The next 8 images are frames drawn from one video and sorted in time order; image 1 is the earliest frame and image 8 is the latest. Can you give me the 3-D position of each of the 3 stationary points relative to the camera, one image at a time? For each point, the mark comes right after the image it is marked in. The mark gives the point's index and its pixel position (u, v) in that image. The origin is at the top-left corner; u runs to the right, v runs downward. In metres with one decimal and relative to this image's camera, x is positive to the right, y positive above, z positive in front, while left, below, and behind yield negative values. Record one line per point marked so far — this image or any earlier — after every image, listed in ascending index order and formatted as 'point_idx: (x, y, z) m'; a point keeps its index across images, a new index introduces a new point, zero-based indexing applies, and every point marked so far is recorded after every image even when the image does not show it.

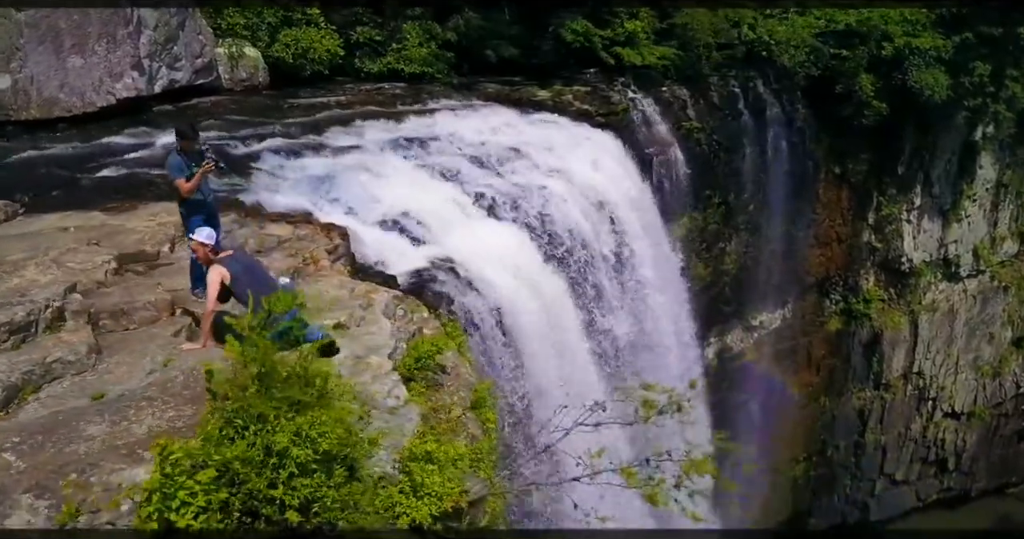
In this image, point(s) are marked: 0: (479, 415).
0: (-0.2, -0.8, +5.5) m
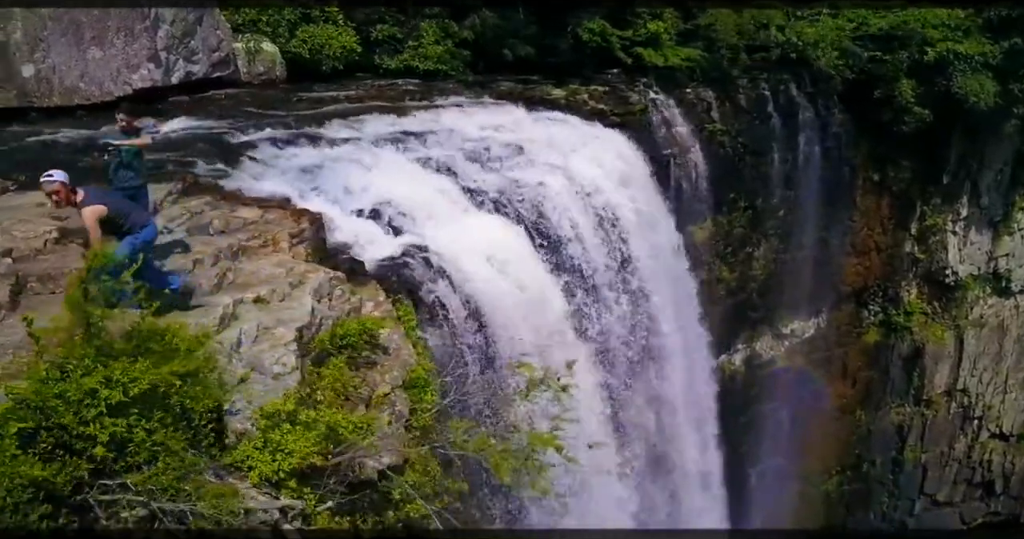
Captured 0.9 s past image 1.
0: (-0.6, -0.7, +5.7) m
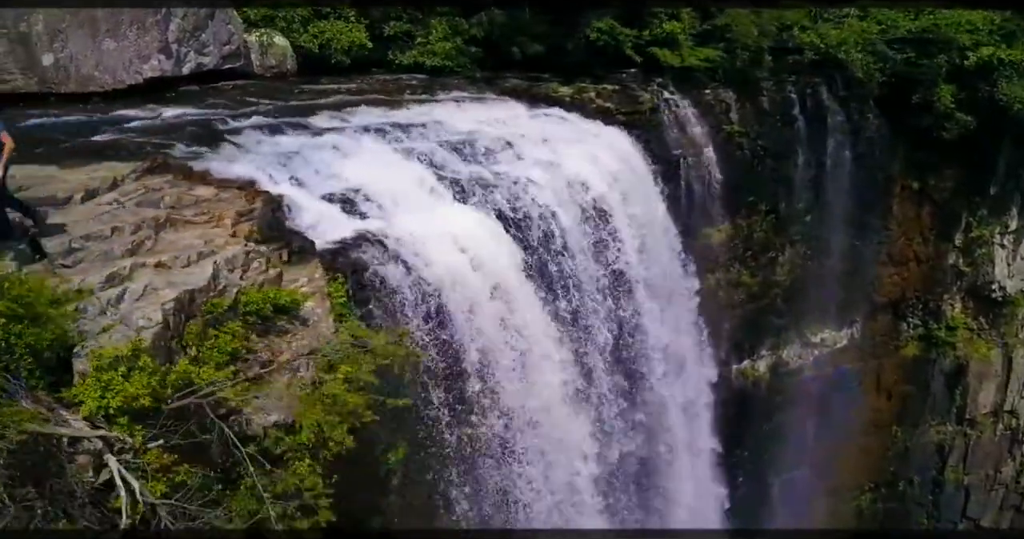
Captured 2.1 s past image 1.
0: (-1.2, -0.6, +6.1) m
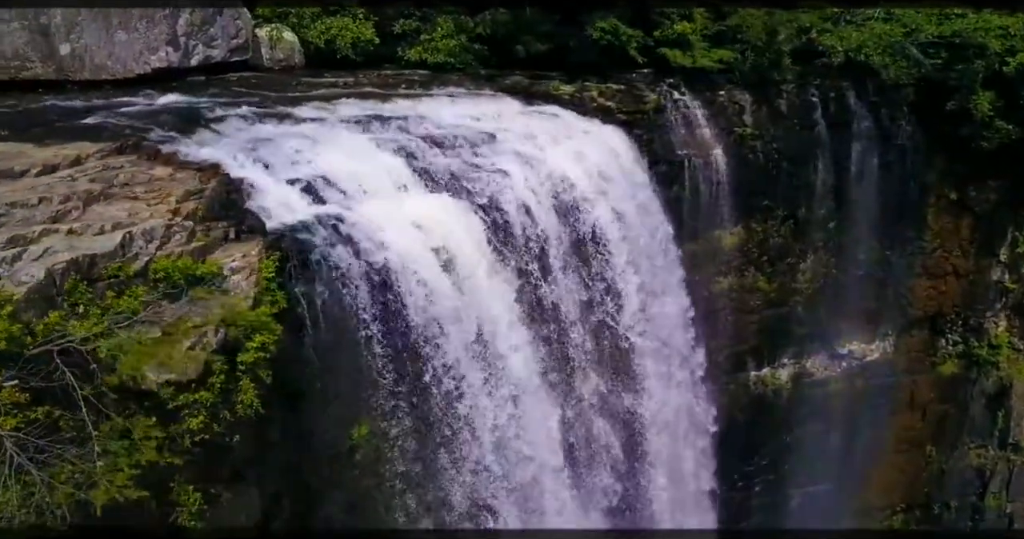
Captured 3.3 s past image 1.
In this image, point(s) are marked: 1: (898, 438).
0: (-1.8, -0.4, +6.4) m
1: (+5.6, -2.5, +14.4) m
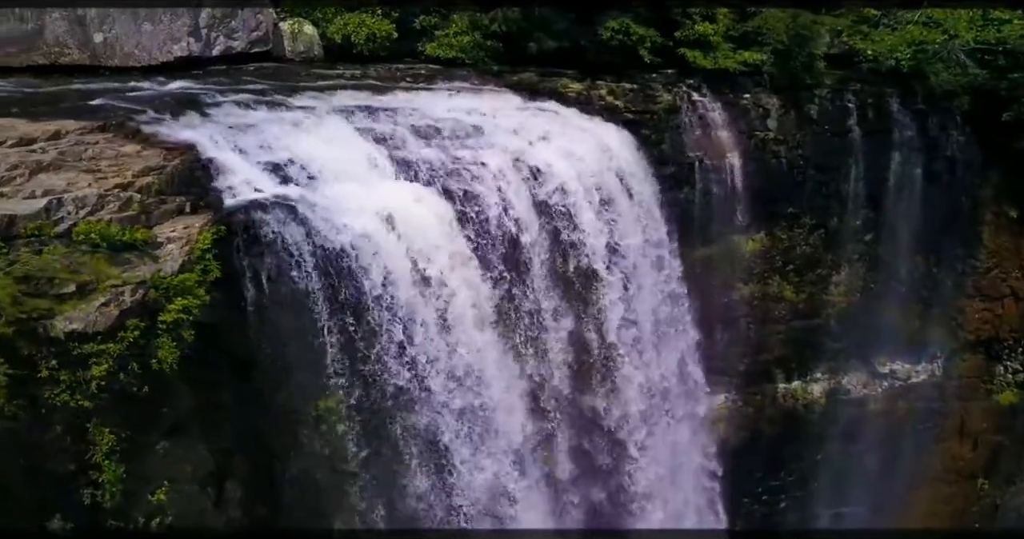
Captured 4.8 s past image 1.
0: (-2.6, -0.2, +7.0) m
1: (+6.0, -2.7, +13.7) m
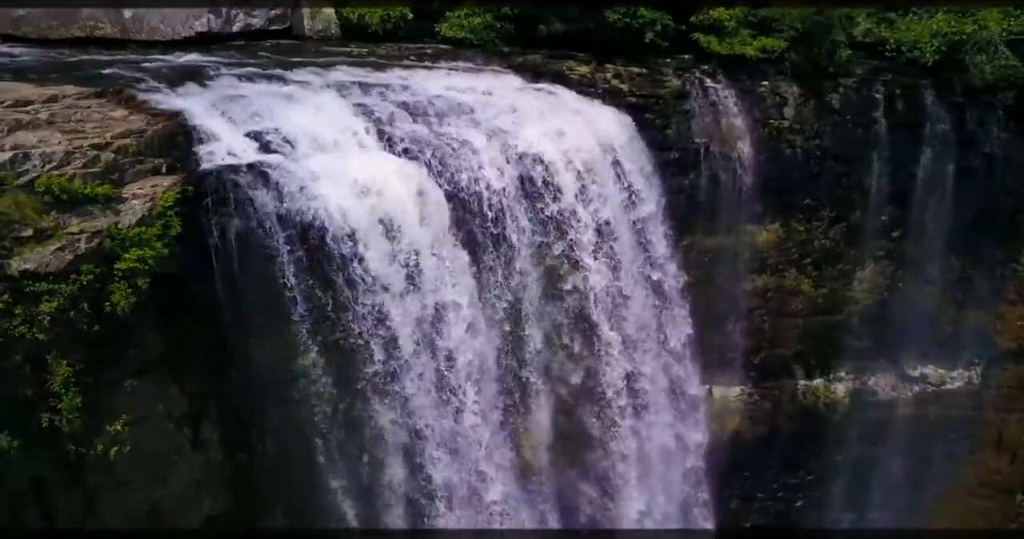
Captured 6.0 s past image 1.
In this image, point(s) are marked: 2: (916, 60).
0: (-3.2, +0.2, +7.7) m
1: (+6.1, -2.8, +13.0) m
2: (+5.0, +2.6, +12.2) m
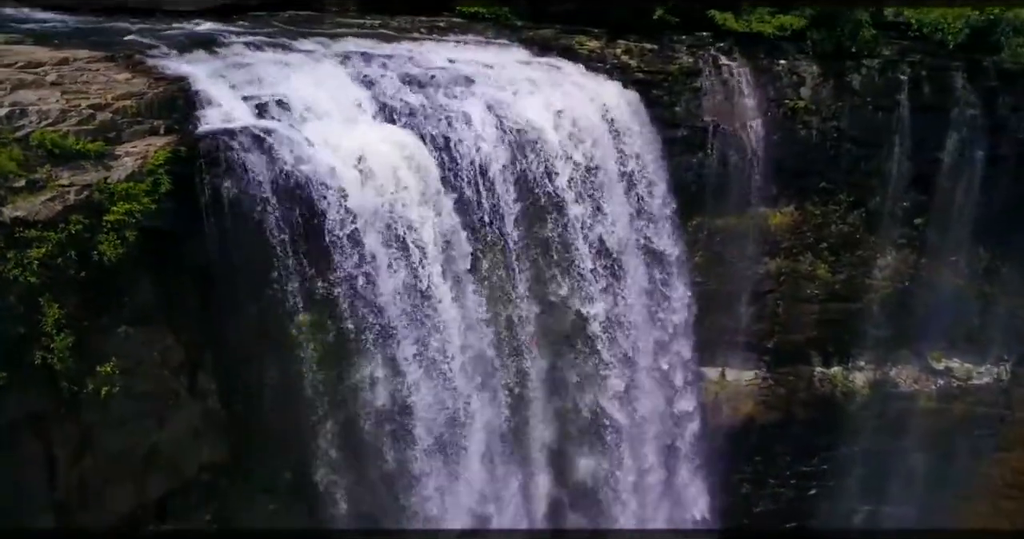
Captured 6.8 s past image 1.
0: (-3.5, +0.6, +8.2) m
1: (+6.2, -2.7, +12.6) m
2: (+5.2, +2.7, +11.8) m
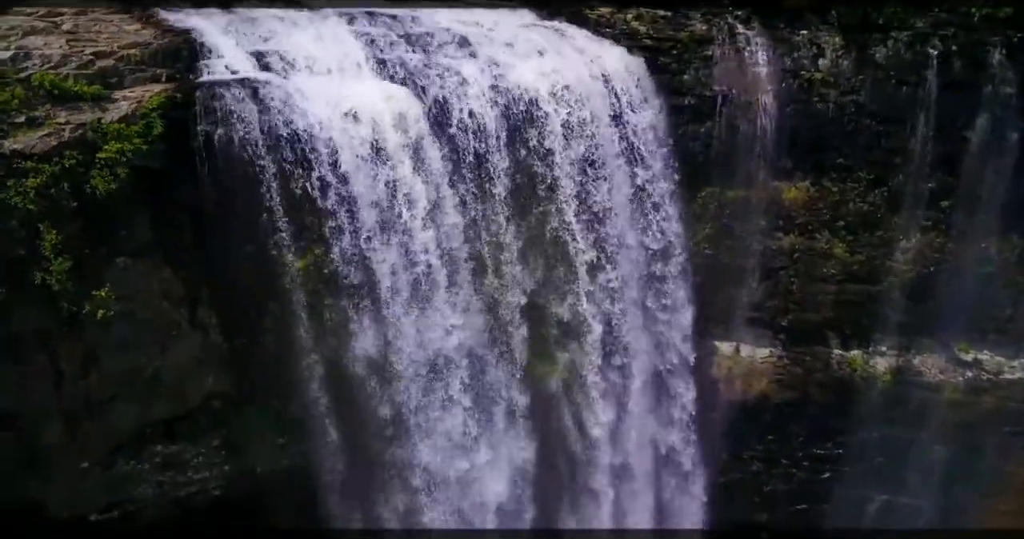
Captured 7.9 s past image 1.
0: (-3.9, +1.2, +9.0) m
1: (+6.2, -2.5, +11.9) m
2: (+5.4, +2.9, +11.2) m
